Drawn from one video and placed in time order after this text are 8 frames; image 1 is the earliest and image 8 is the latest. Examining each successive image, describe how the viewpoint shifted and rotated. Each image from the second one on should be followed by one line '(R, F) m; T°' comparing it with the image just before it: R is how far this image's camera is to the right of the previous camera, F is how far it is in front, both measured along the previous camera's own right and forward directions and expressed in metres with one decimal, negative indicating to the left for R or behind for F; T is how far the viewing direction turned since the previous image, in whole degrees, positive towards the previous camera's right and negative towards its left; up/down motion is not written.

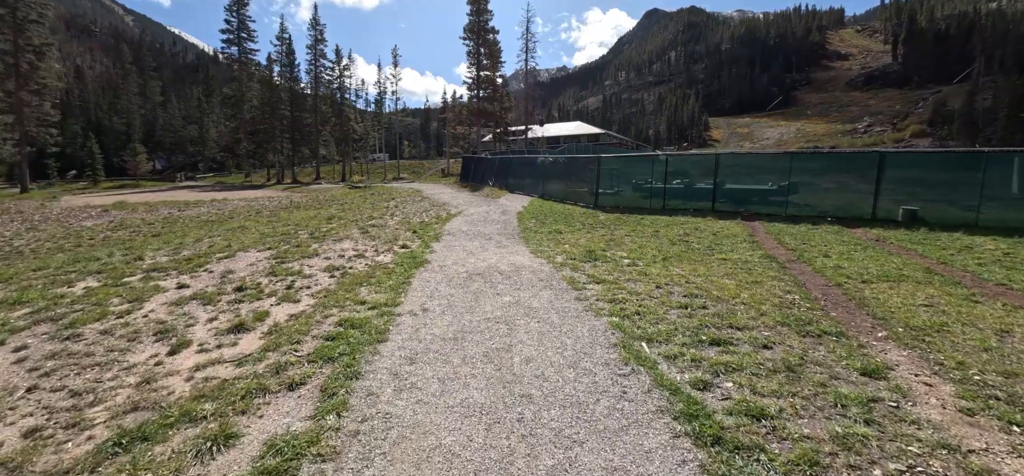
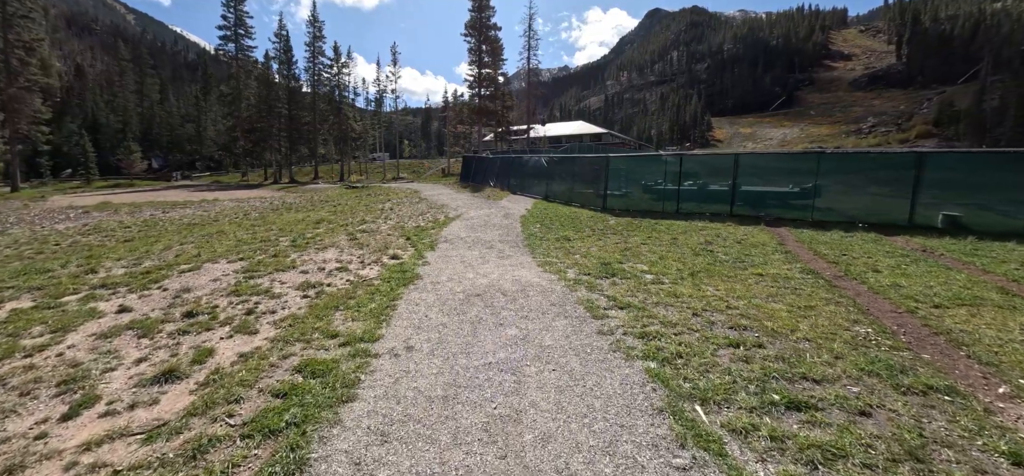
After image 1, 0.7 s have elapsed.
(-0.1, +1.0) m; 0°
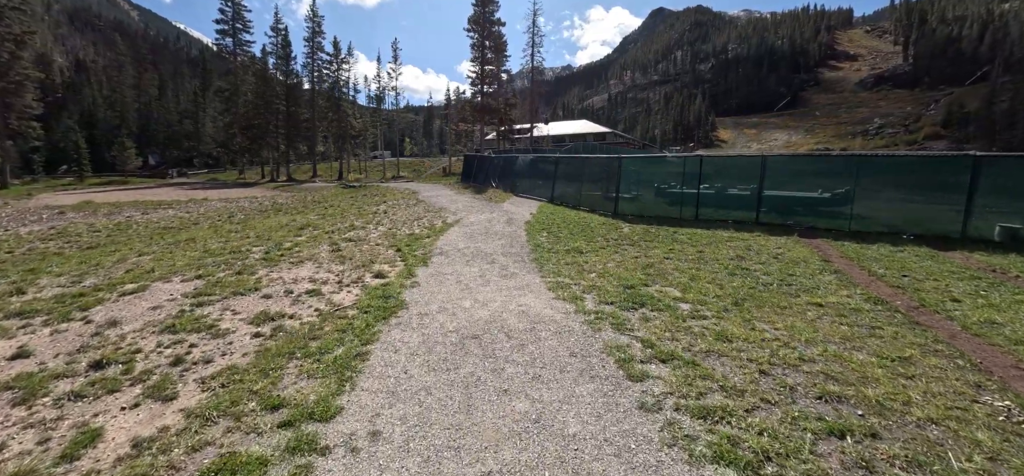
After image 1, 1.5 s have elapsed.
(-0.1, +1.2) m; 0°
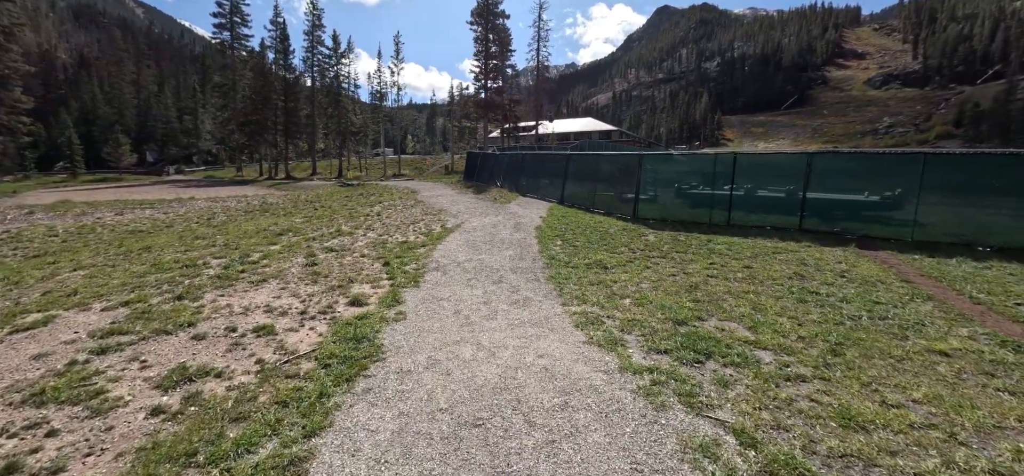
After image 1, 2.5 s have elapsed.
(-0.1, +1.4) m; 0°
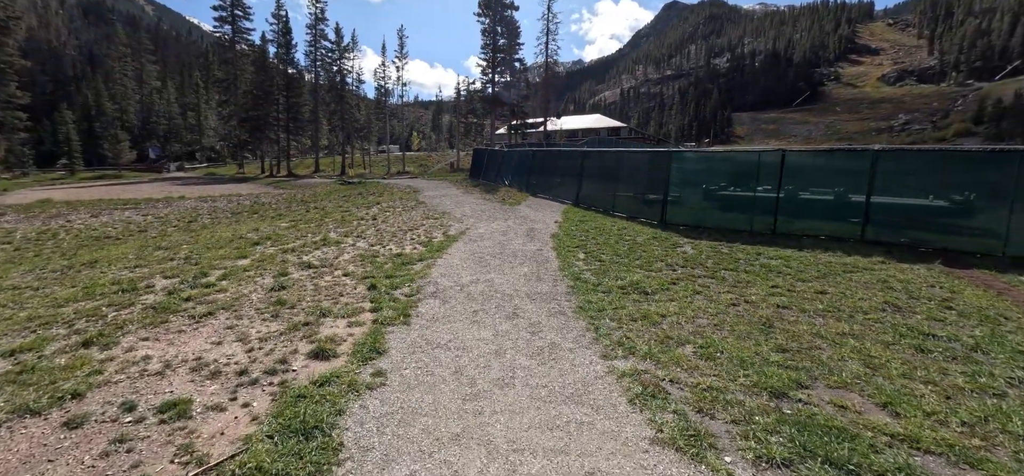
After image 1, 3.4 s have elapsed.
(-0.1, +1.4) m; -1°
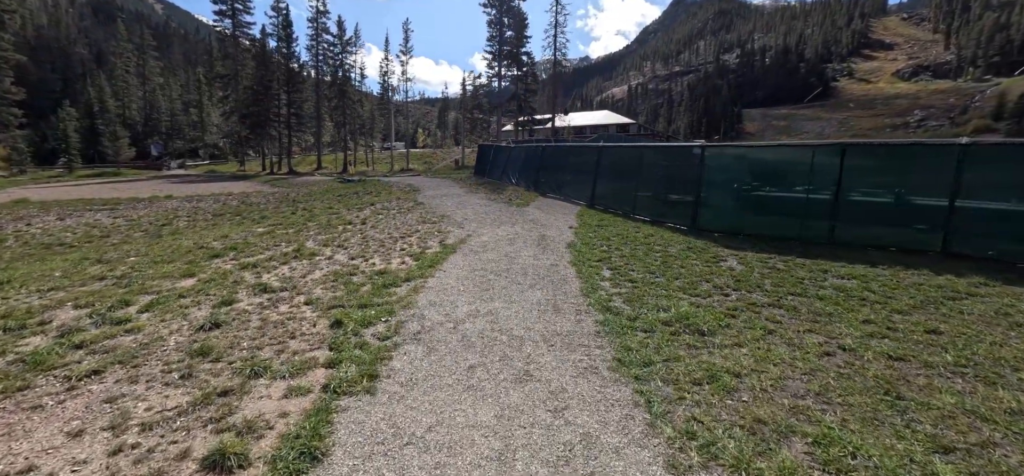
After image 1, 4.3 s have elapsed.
(0.0, +1.4) m; -1°
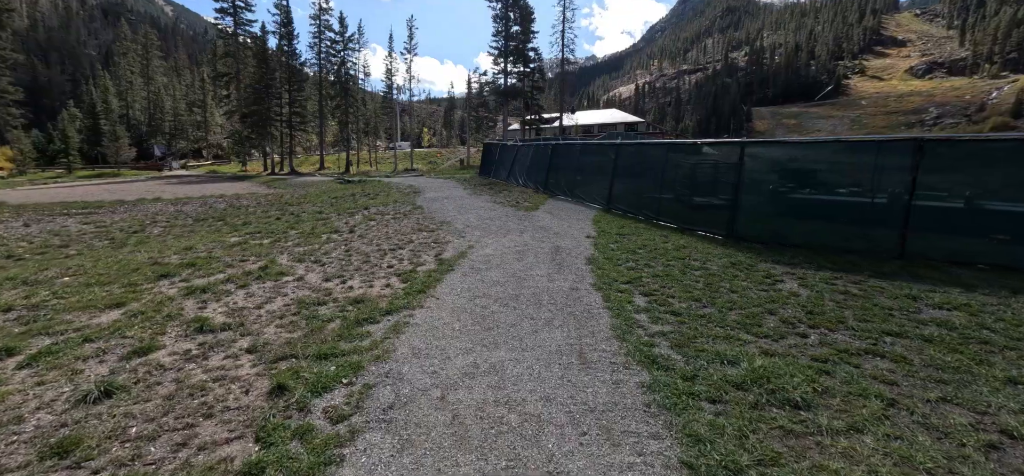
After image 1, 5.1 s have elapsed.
(0.0, +1.3) m; -1°
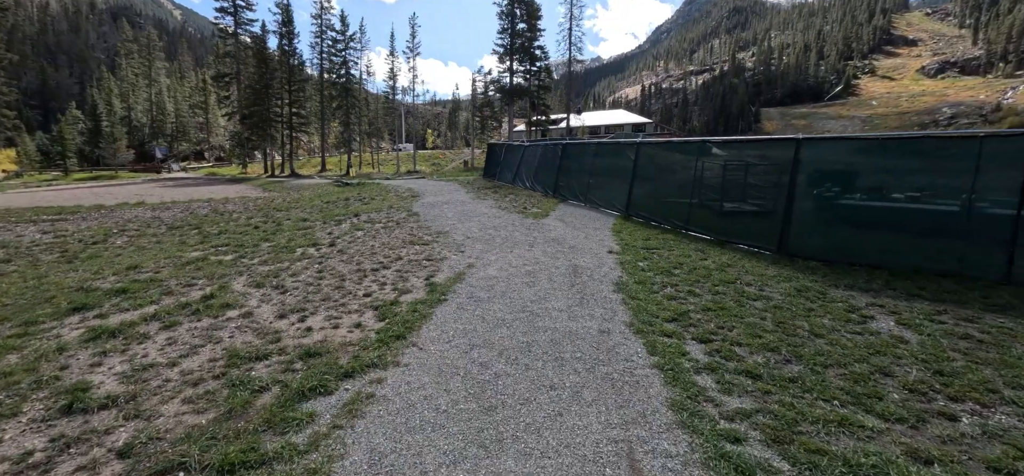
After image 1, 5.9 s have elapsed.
(0.0, +1.3) m; -1°
